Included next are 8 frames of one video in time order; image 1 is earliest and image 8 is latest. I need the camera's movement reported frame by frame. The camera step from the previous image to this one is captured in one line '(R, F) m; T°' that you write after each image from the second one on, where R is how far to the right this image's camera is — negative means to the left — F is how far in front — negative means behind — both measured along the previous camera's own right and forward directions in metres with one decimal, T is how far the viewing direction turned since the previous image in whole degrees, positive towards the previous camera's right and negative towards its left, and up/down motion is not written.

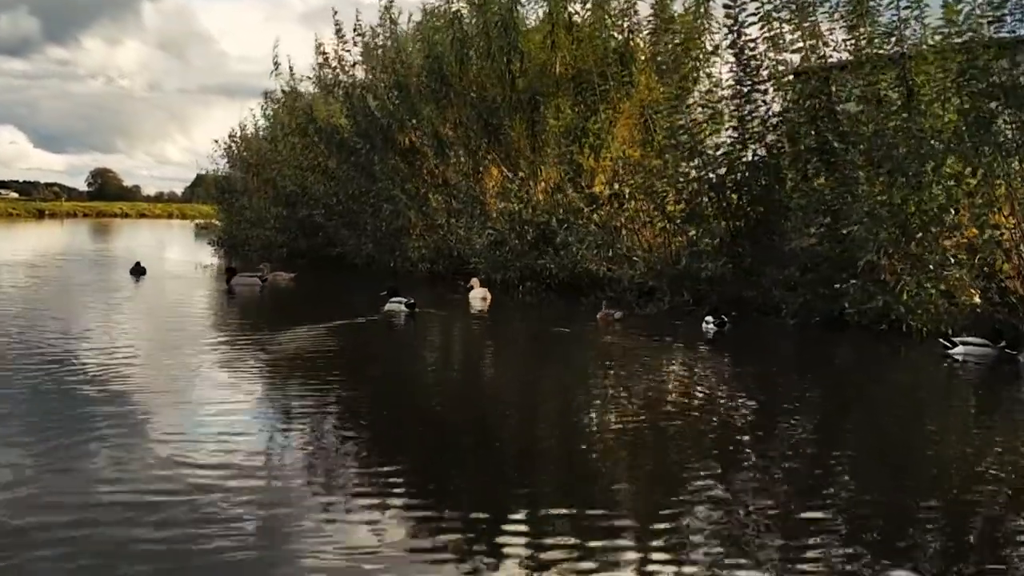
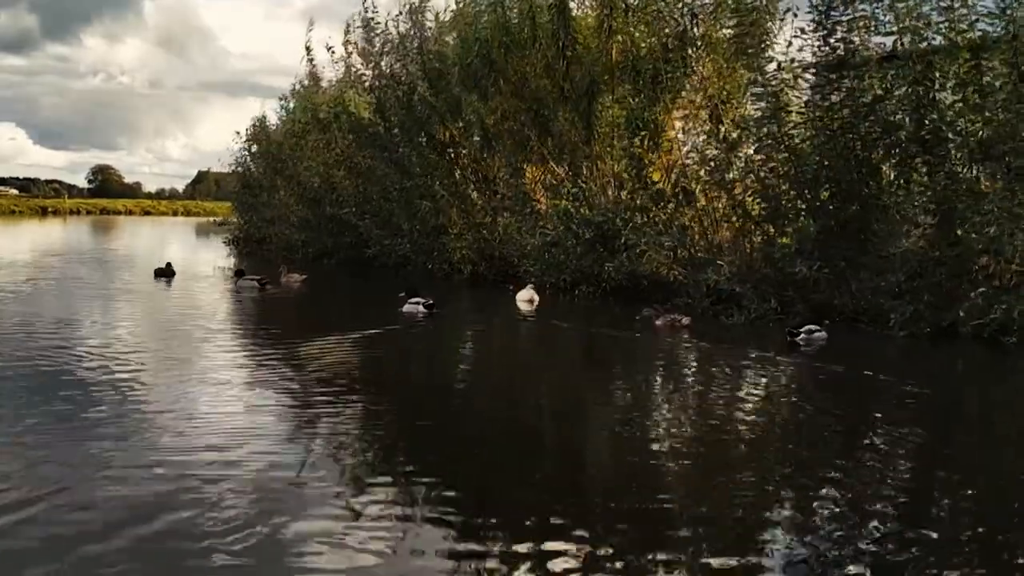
(-1.2, +2.6) m; 0°
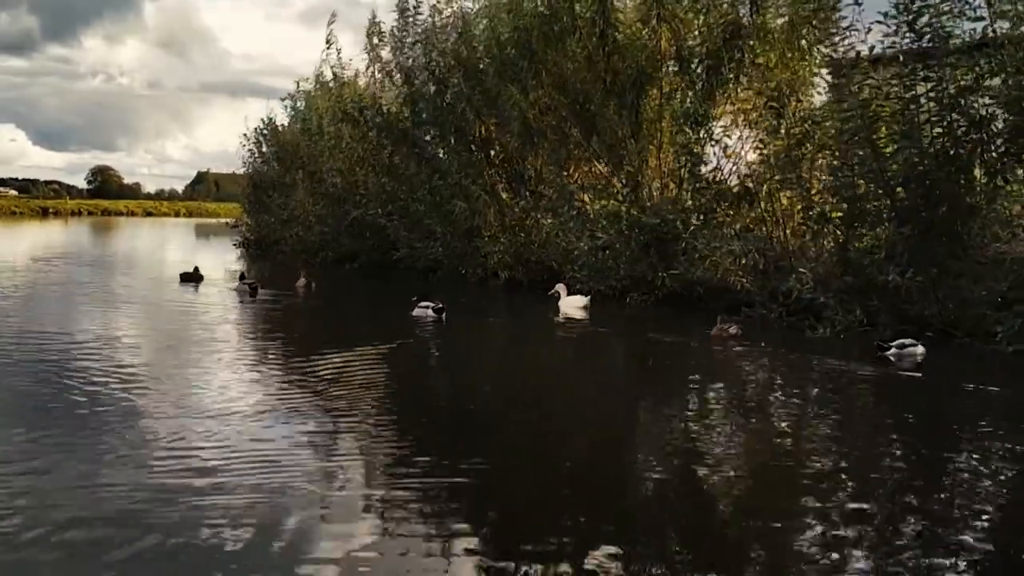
(-1.0, +2.2) m; 0°
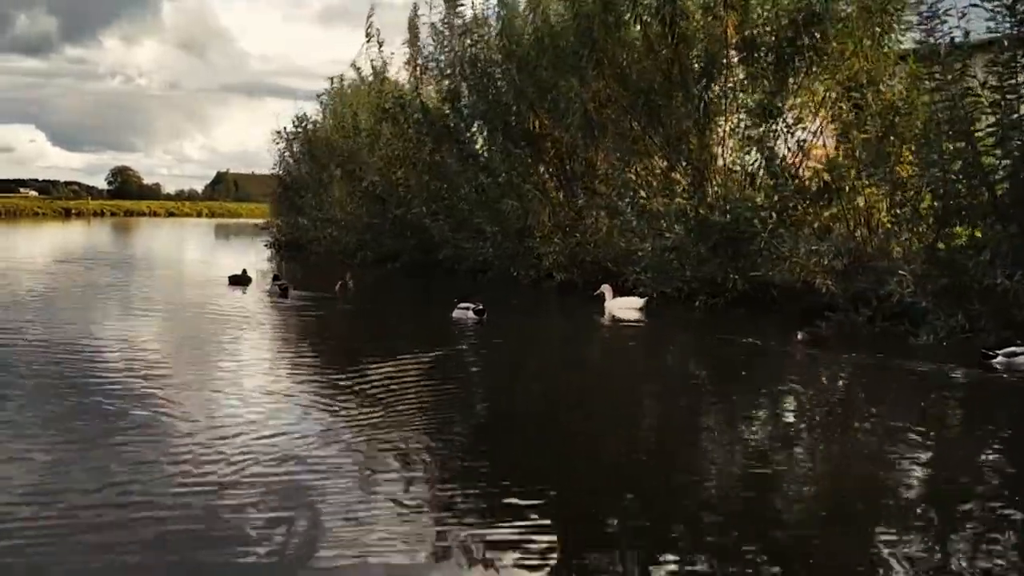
(-0.9, +1.5) m; -1°
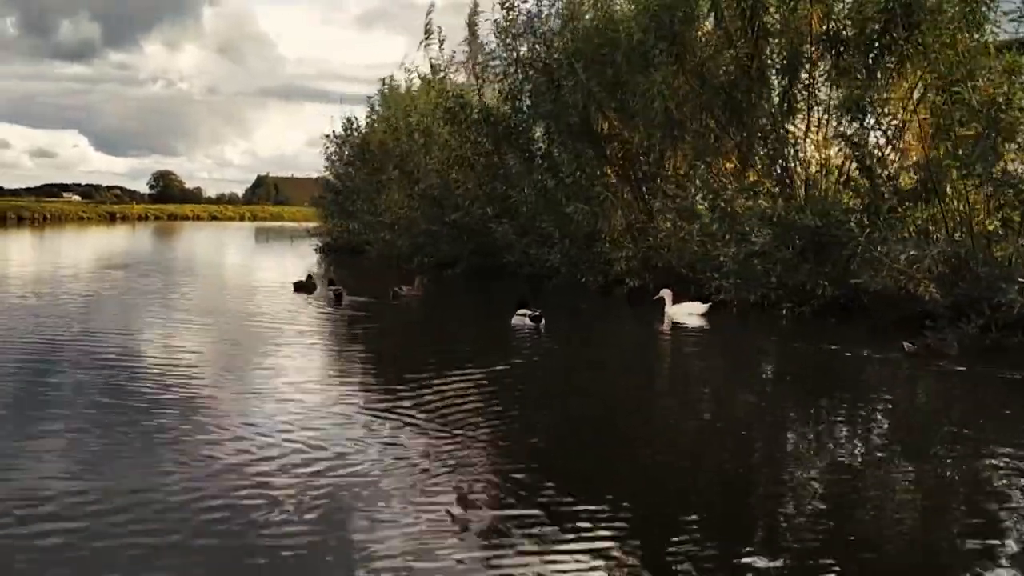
(-0.7, +1.3) m; -2°
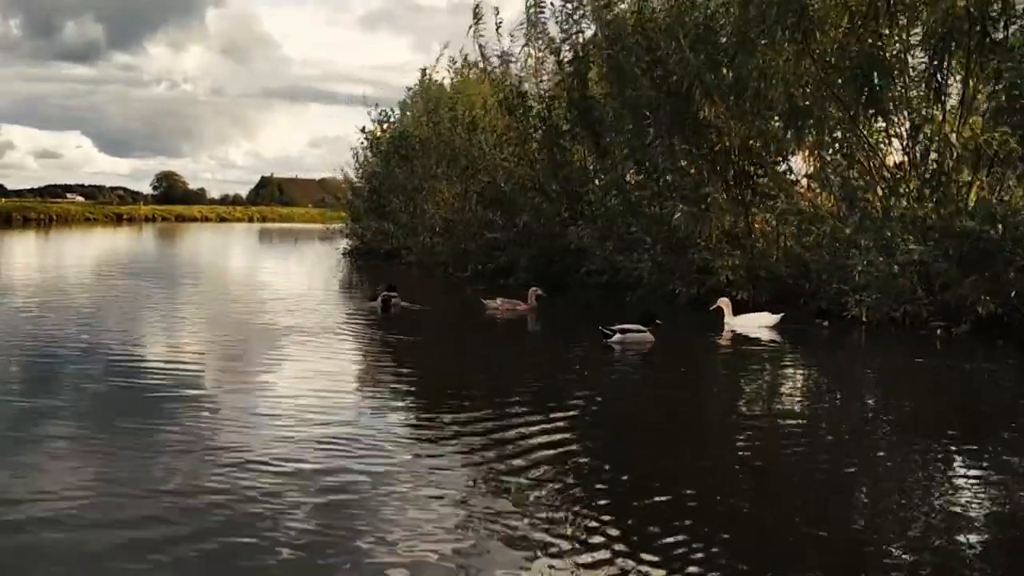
(-1.6, +3.7) m; 0°
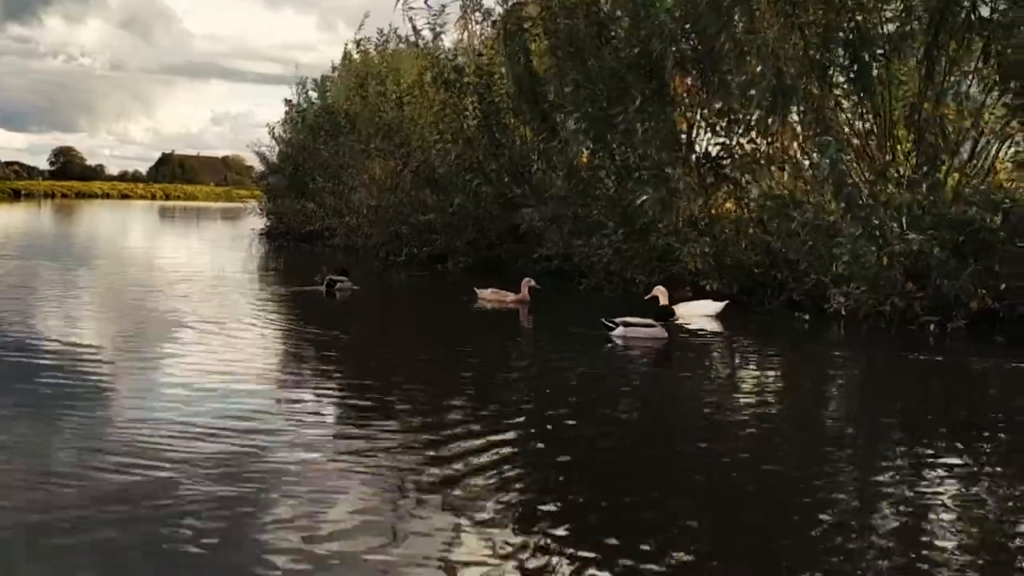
(-0.8, +1.9) m; +4°
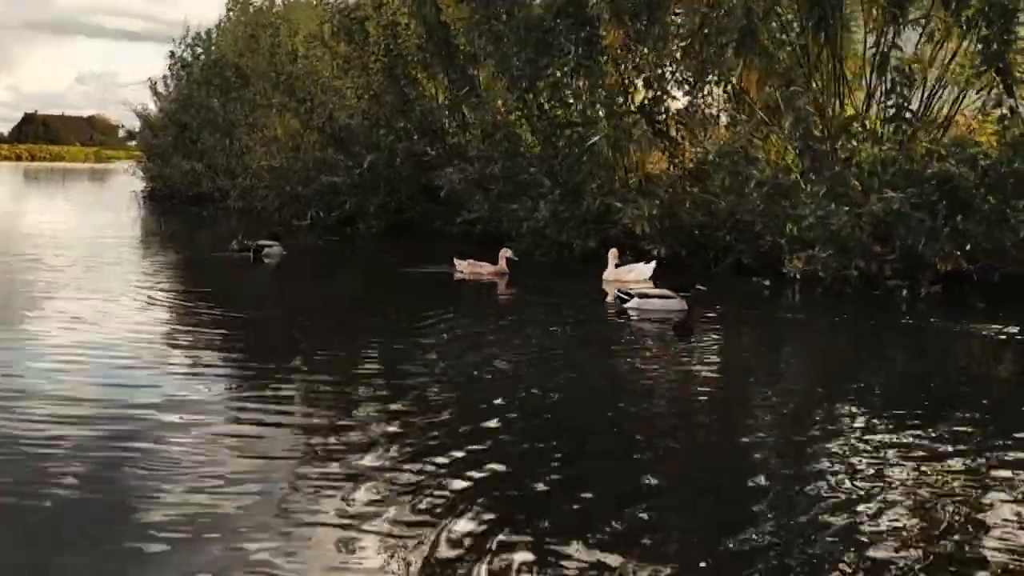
(-0.9, +1.8) m; +5°
